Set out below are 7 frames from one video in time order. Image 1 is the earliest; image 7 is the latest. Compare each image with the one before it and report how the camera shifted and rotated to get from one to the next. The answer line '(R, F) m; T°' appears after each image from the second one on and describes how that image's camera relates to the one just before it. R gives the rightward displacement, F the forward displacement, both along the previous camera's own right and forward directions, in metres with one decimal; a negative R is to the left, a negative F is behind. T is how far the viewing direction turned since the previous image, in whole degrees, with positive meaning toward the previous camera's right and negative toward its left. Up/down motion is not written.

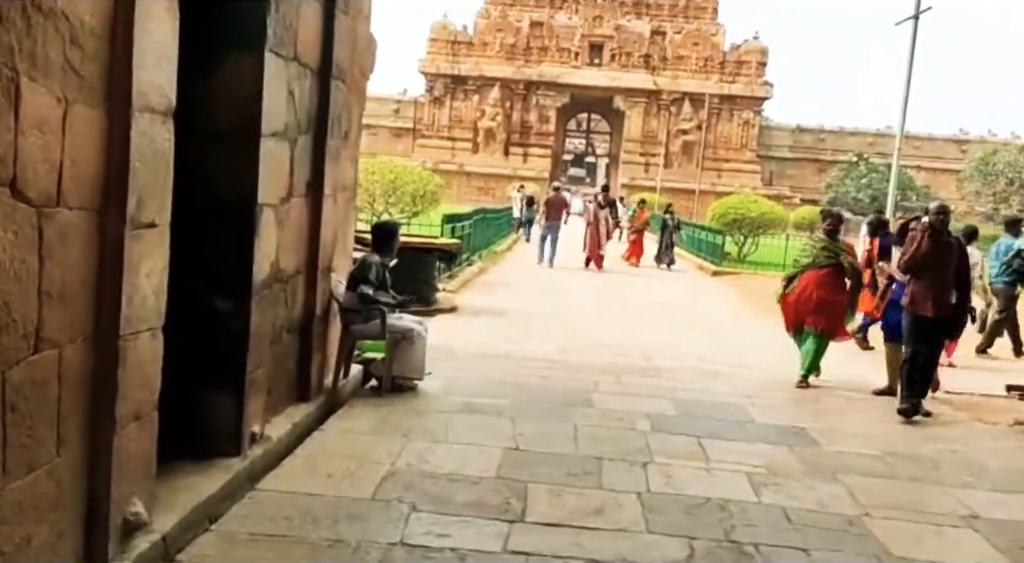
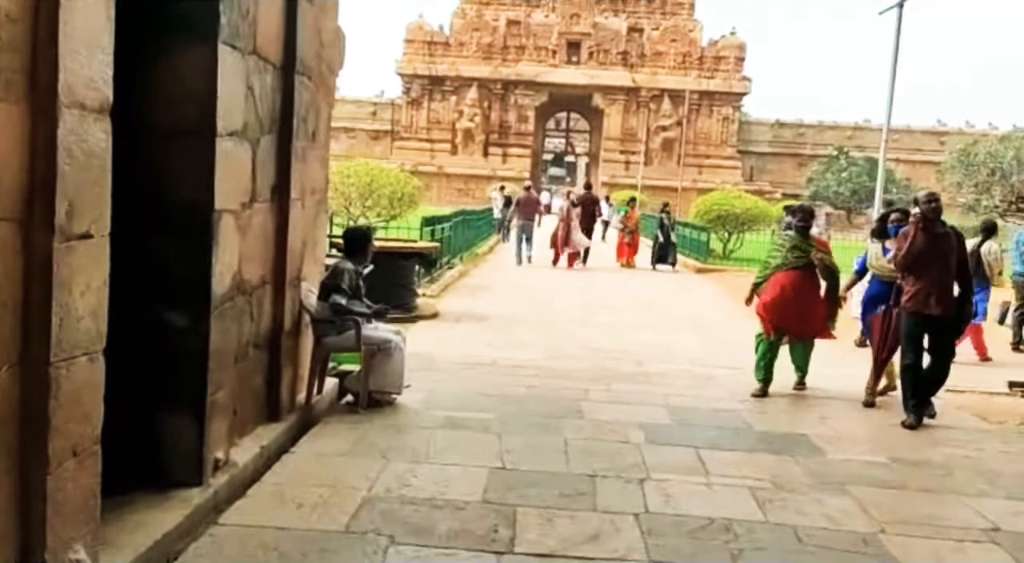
(0.0, +0.4) m; +1°
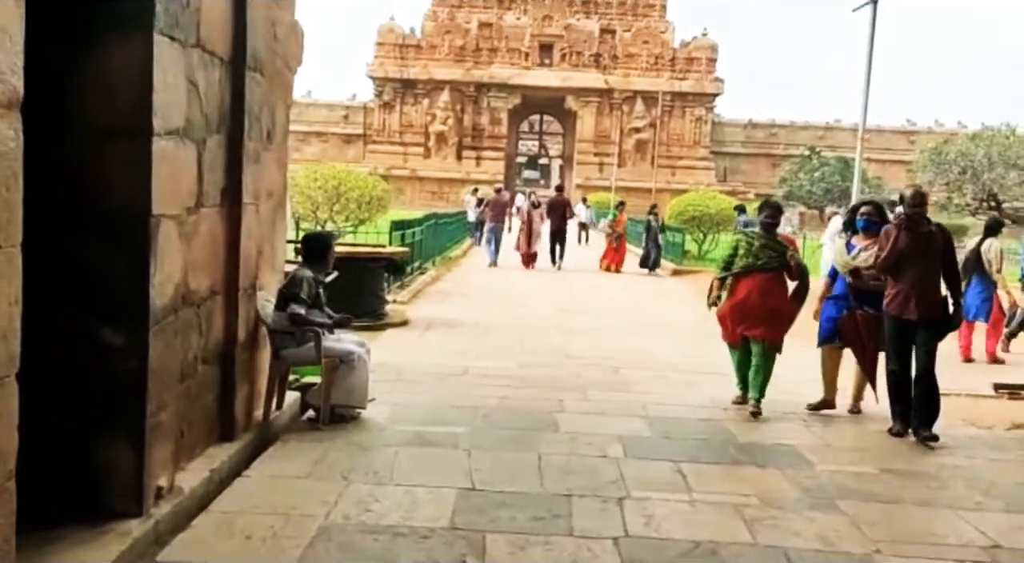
(0.0, +0.3) m; +2°
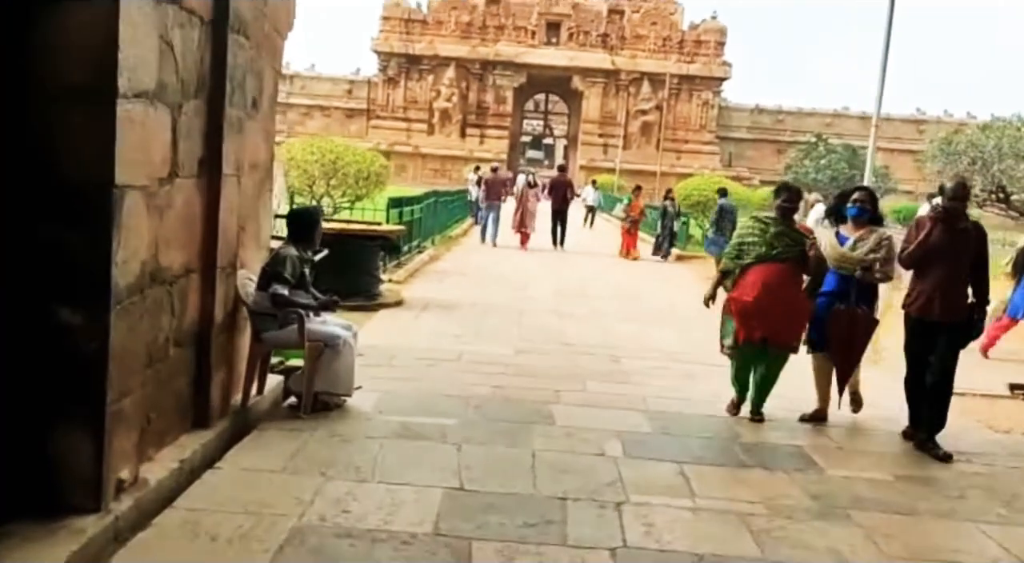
(0.0, +0.3) m; 0°
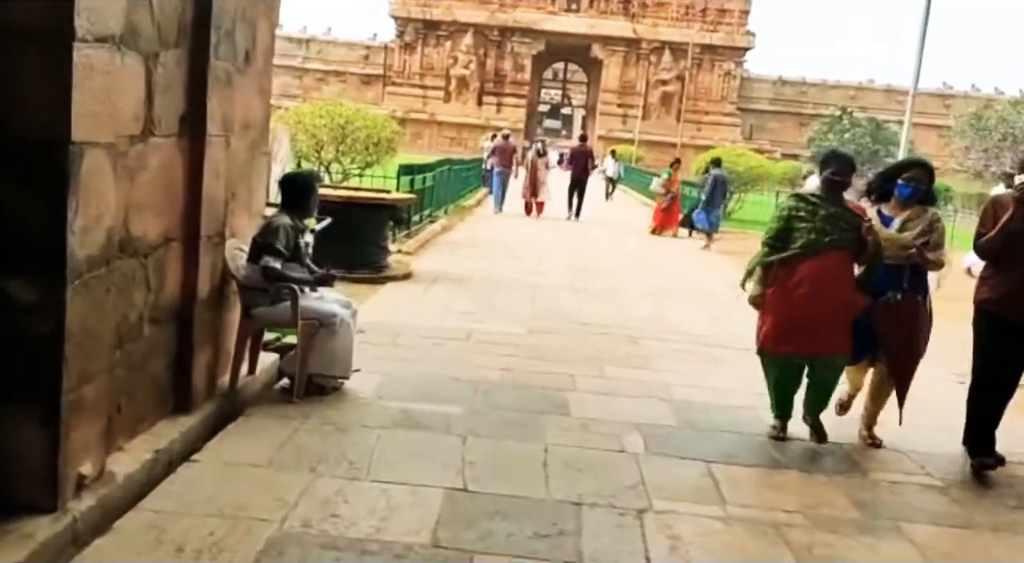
(0.0, +0.5) m; -1°
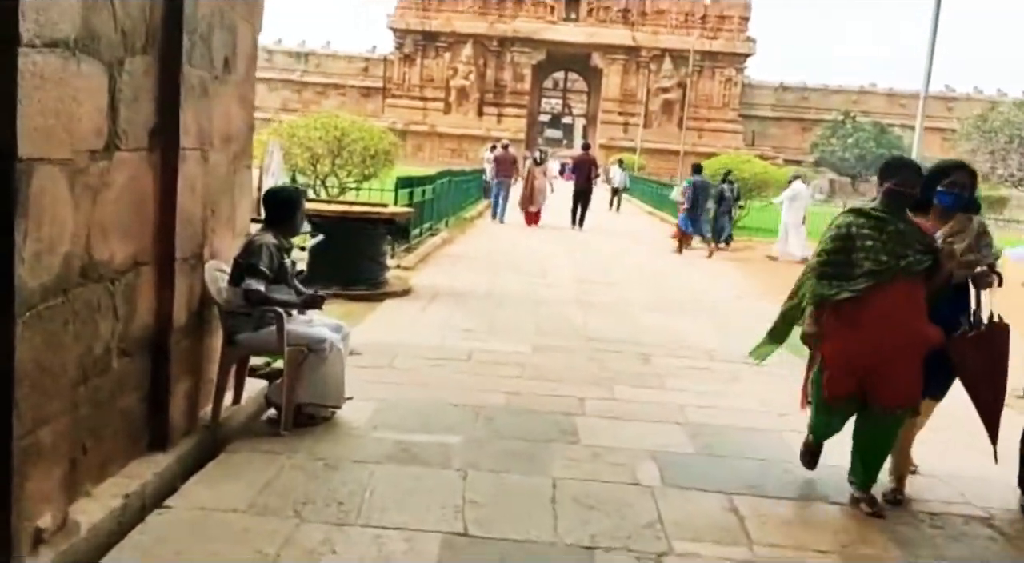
(0.0, +0.3) m; 0°
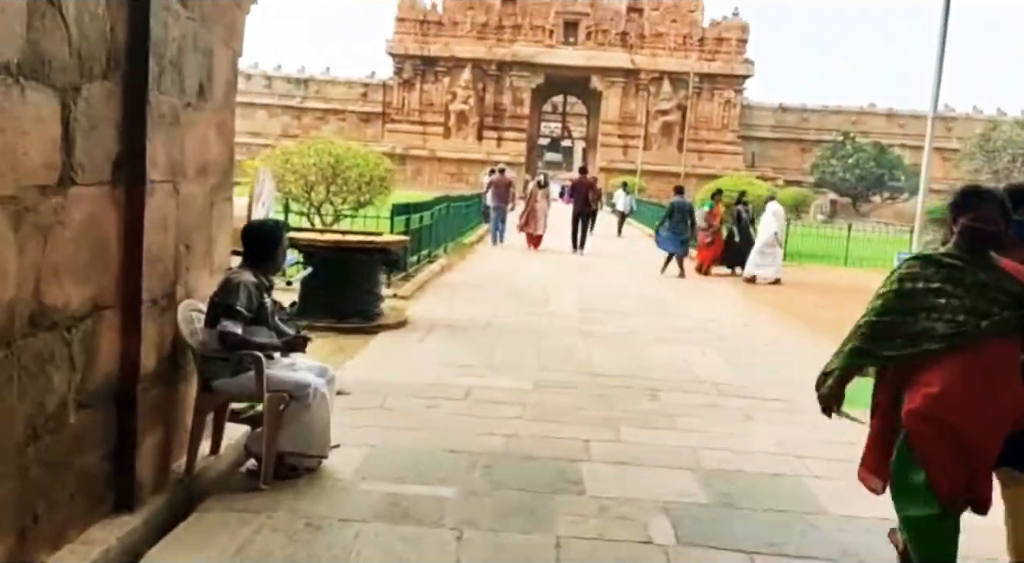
(0.0, +0.3) m; 0°
